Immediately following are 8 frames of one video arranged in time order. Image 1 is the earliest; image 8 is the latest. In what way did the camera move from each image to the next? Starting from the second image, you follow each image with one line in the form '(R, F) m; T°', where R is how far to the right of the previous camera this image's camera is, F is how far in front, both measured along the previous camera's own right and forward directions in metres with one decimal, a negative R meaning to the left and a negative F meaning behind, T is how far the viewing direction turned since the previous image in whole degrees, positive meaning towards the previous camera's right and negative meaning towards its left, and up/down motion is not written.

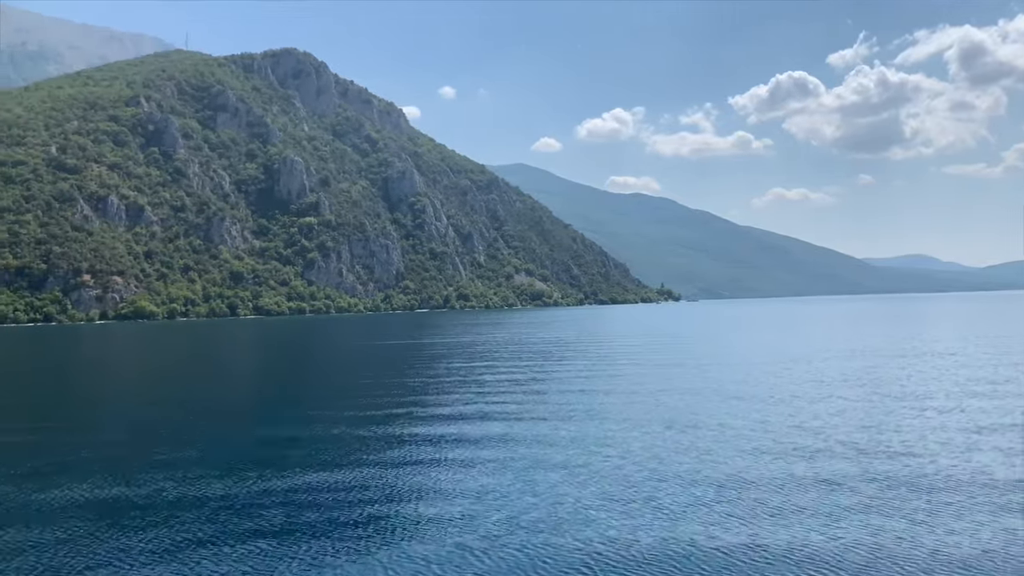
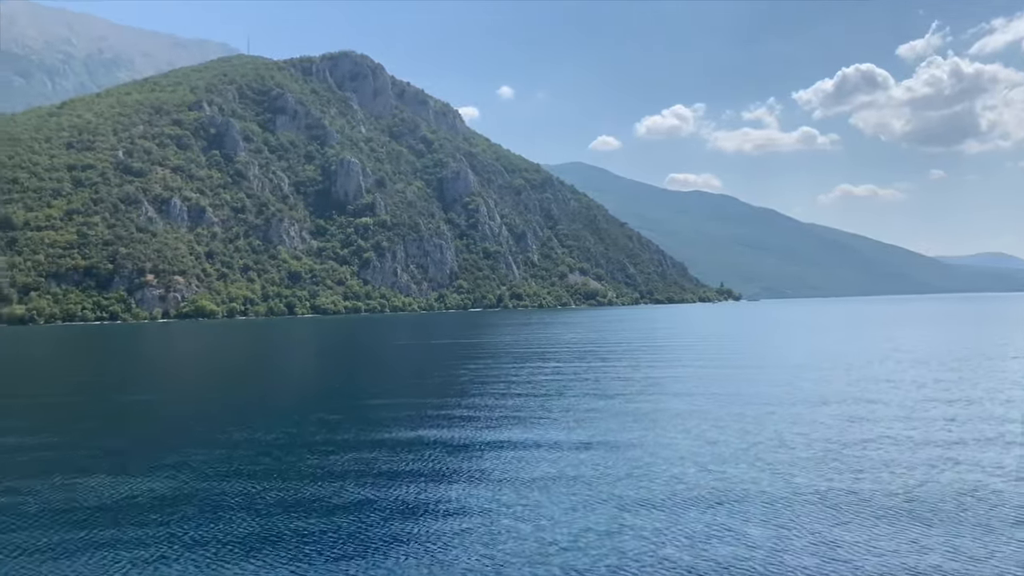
(+1.6, +0.7) m; -4°
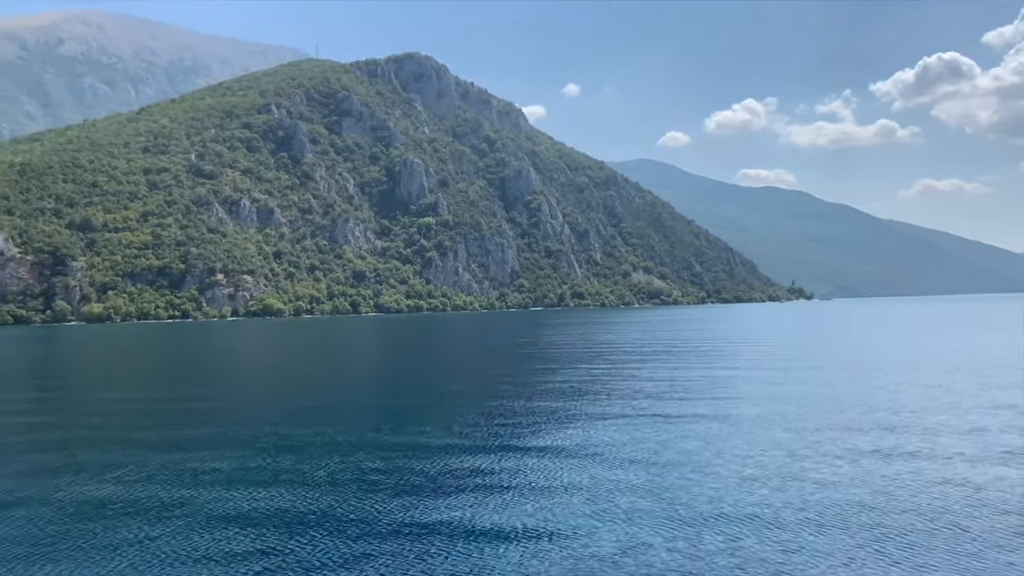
(+1.9, +0.7) m; -5°
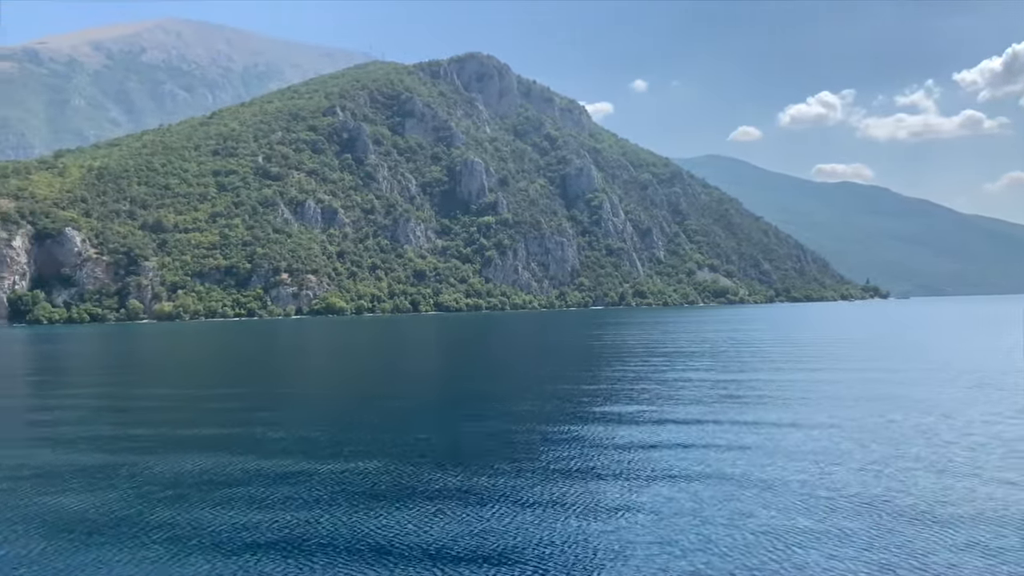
(+2.3, +0.9) m; -5°
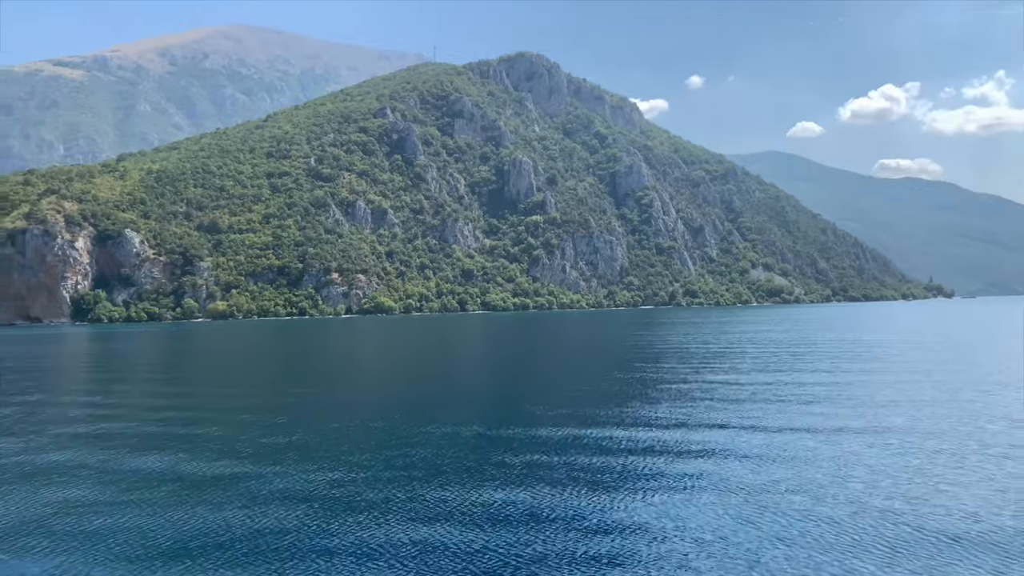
(+1.9, +0.5) m; -4°
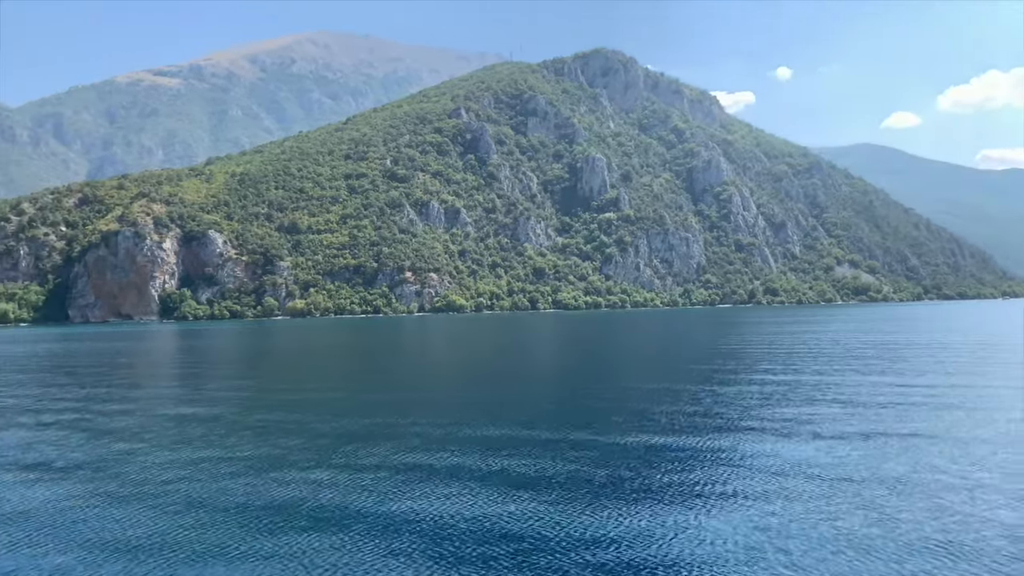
(+2.7, +0.7) m; -6°
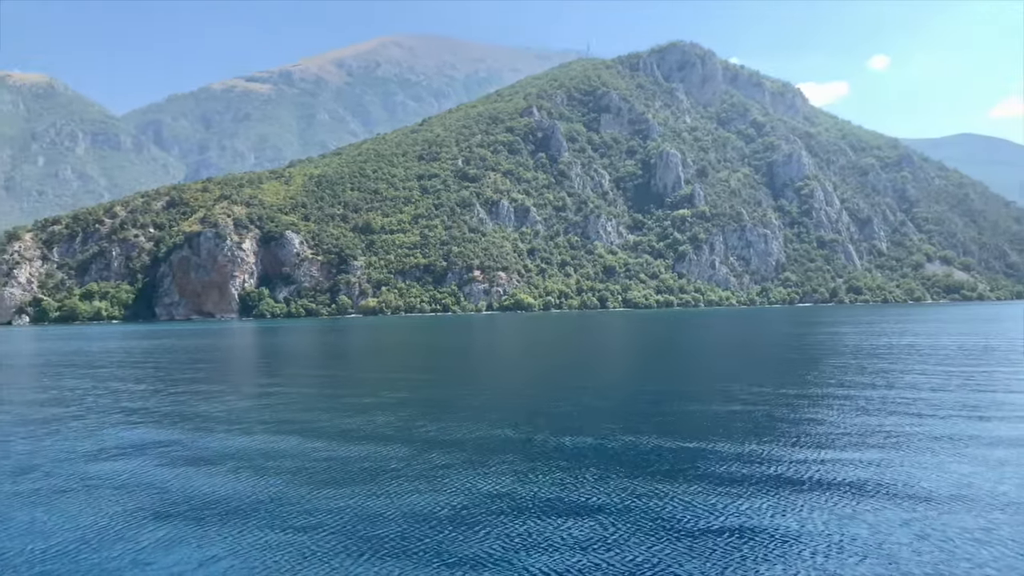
(+3.5, +0.5) m; -6°
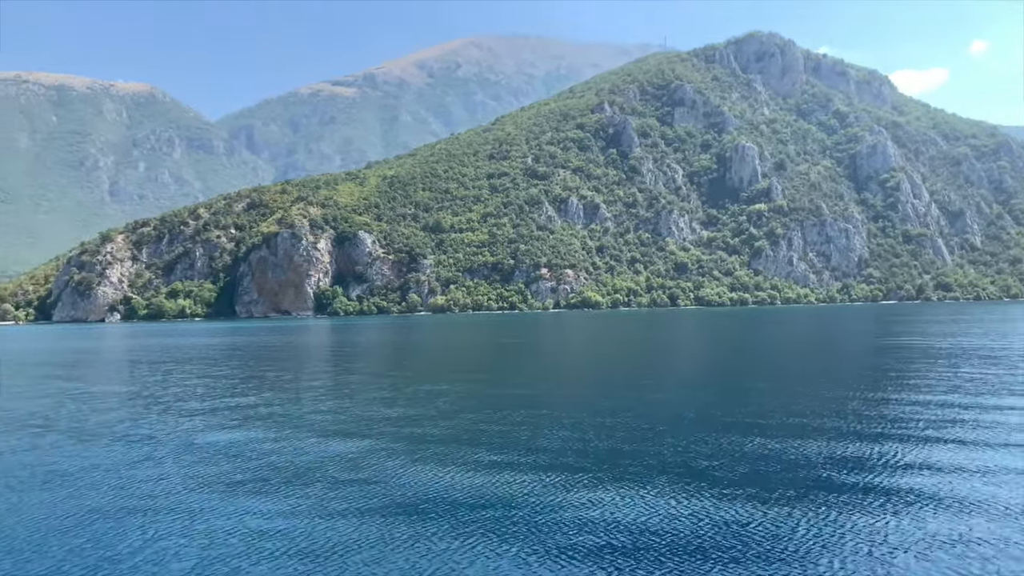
(+3.5, +0.3) m; -6°
